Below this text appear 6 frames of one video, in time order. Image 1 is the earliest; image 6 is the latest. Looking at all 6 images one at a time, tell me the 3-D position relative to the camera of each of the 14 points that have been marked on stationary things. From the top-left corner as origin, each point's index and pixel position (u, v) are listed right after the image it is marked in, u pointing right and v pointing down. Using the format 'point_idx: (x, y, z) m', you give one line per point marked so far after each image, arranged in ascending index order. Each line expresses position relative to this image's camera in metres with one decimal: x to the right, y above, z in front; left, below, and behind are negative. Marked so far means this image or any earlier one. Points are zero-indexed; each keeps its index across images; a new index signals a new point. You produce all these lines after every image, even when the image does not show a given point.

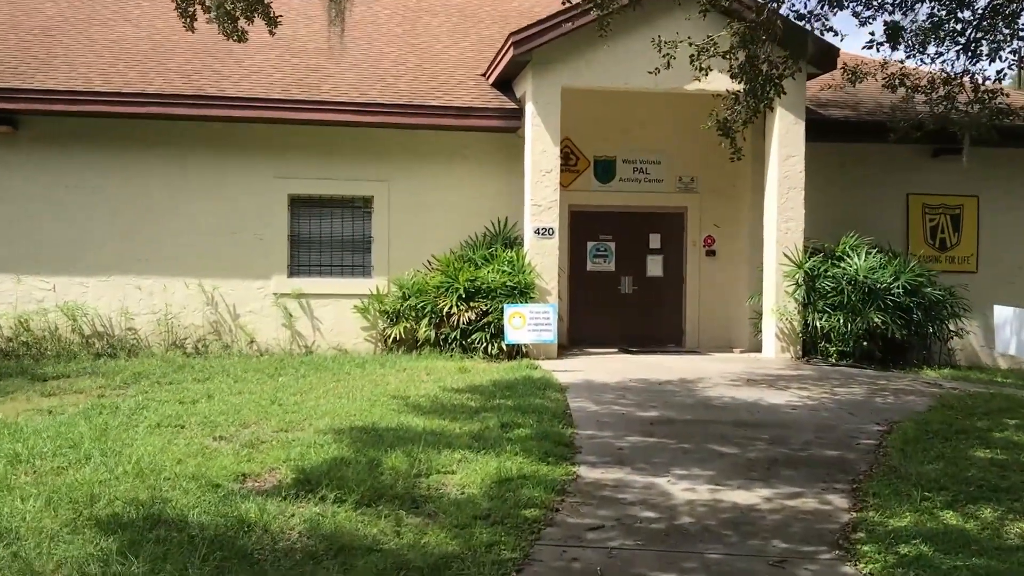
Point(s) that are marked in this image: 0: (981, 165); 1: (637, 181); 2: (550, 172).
0: (+7.3, +1.9, +14.7) m
1: (+2.0, +1.7, +14.8) m
2: (+0.5, +1.6, +12.7) m
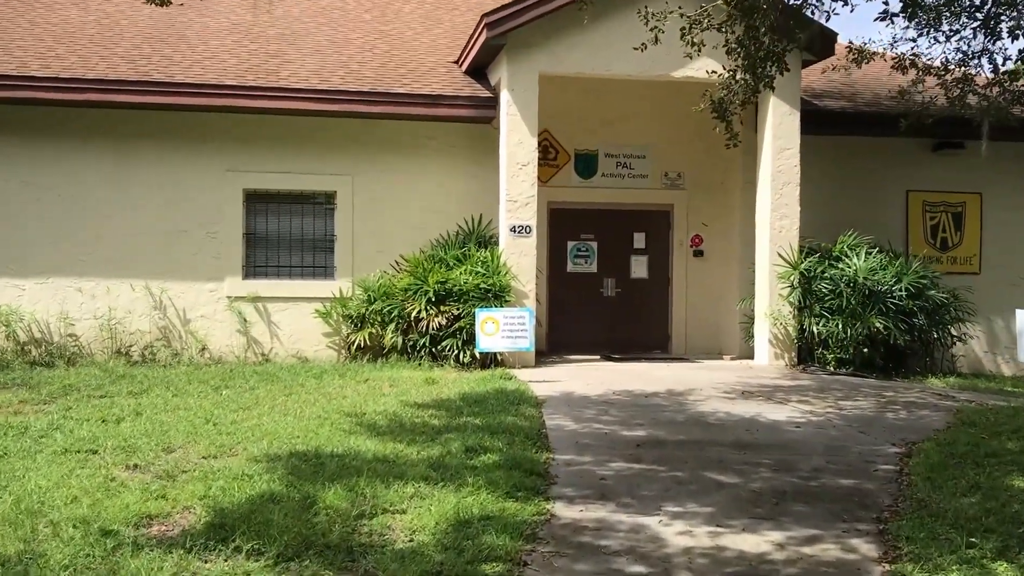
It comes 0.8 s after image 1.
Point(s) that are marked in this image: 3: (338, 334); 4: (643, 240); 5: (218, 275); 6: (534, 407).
0: (+6.9, +1.9, +13.9) m
1: (+1.6, +1.6, +13.8) m
2: (+0.2, +1.5, +11.7) m
3: (-2.3, -0.6, +12.6) m
4: (+1.9, +0.7, +14.0) m
5: (-3.9, +0.2, +12.5) m
6: (+0.2, -1.0, +8.0) m
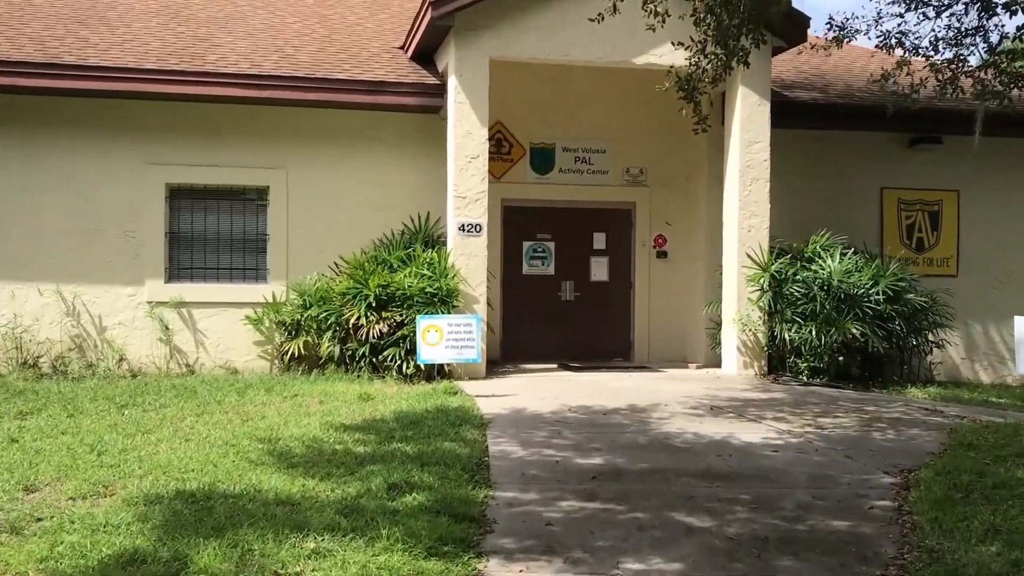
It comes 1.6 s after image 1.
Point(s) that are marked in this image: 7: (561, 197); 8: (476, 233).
0: (+6.2, +1.8, +13.2) m
1: (+0.9, +1.6, +12.9) m
2: (-0.4, +1.5, +10.7) m
3: (-2.9, -0.7, +11.6) m
4: (+1.3, +0.7, +13.0) m
5: (-4.5, +0.1, +11.4) m
6: (-0.3, -1.1, +7.1) m
7: (+0.7, +1.2, +12.8) m
8: (-0.4, +0.6, +10.7) m
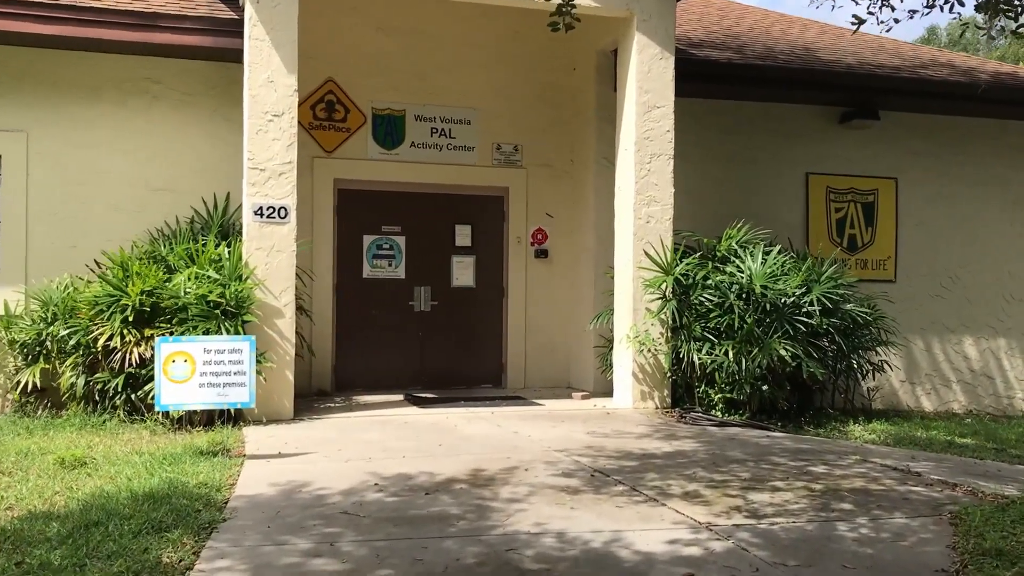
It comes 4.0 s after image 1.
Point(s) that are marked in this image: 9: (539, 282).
0: (+4.5, +1.7, +10.9) m
1: (-0.8, +1.5, +10.1) m
2: (-1.9, +1.4, +7.8) m
3: (-4.5, -0.7, +8.4) m
4: (-0.5, +0.6, +10.3) m
5: (-6.0, +0.1, +8.0) m
6: (-1.4, -1.1, +4.2) m
7: (-1.1, +1.2, +10.0) m
8: (-1.9, +0.6, +7.8) m
9: (+0.3, +0.1, +10.4) m
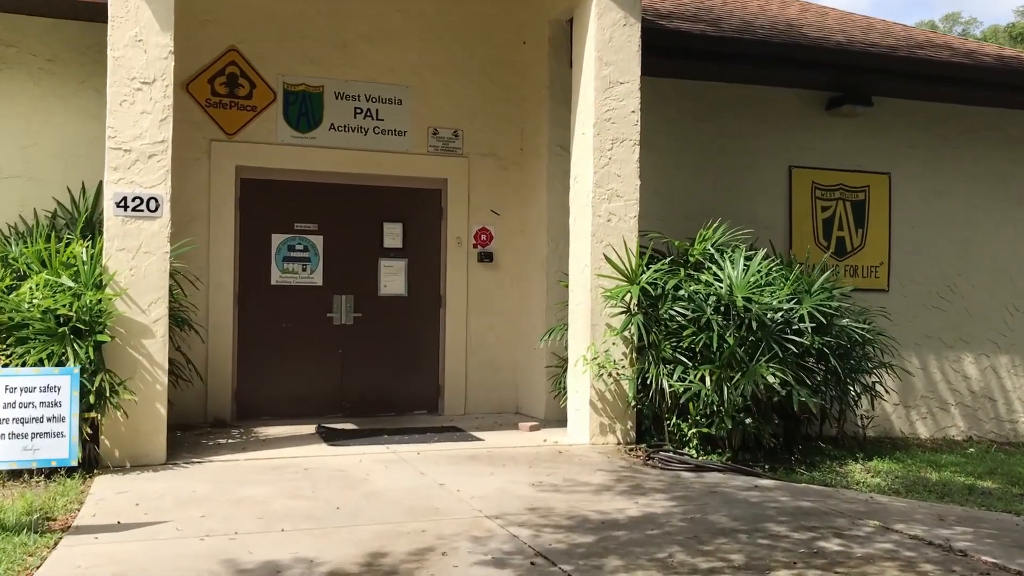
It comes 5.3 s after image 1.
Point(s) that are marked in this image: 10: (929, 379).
0: (+3.9, +1.6, +9.6) m
1: (-1.4, +1.4, +8.6) m
2: (-2.4, +1.3, +6.2) m
3: (-5.0, -0.8, +6.7) m
4: (-1.1, +0.5, +8.8) m
5: (-6.5, 0.0, +6.3) m
6: (-1.7, -1.2, +2.6) m
7: (-1.6, +1.1, +8.5) m
8: (-2.4, +0.5, +6.2) m
9: (-0.3, 0.0, +9.0) m
10: (+4.2, -0.9, +9.6) m
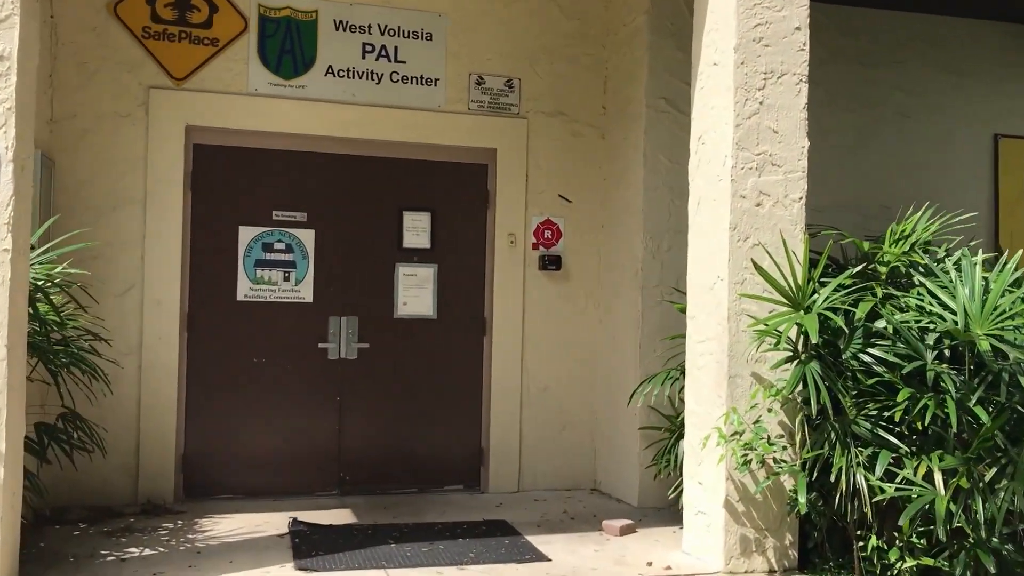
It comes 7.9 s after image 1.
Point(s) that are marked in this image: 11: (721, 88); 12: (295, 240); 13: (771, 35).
0: (+4.4, +1.5, +6.6) m
1: (-0.9, +1.3, +5.9) m
2: (-2.0, +1.3, +3.6) m
3: (-4.6, -0.9, +4.2) m
4: (-0.6, +0.4, +6.1) m
5: (-6.2, 0.0, +3.9) m
6: (-1.6, -1.2, 0.0) m
7: (-1.1, +1.0, +5.8) m
8: (-2.0, +0.4, +3.6) m
9: (+0.2, -0.1, +6.2) m
10: (+4.8, -1.1, +6.6) m
11: (+1.0, +1.0, +4.5) m
12: (-1.3, +0.3, +5.8) m
13: (+1.2, +1.2, +4.5) m
